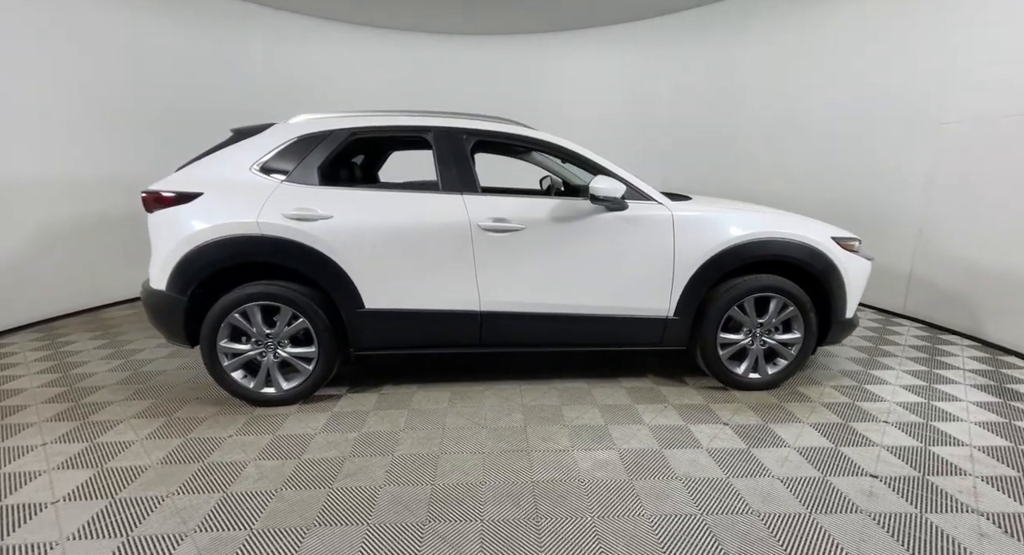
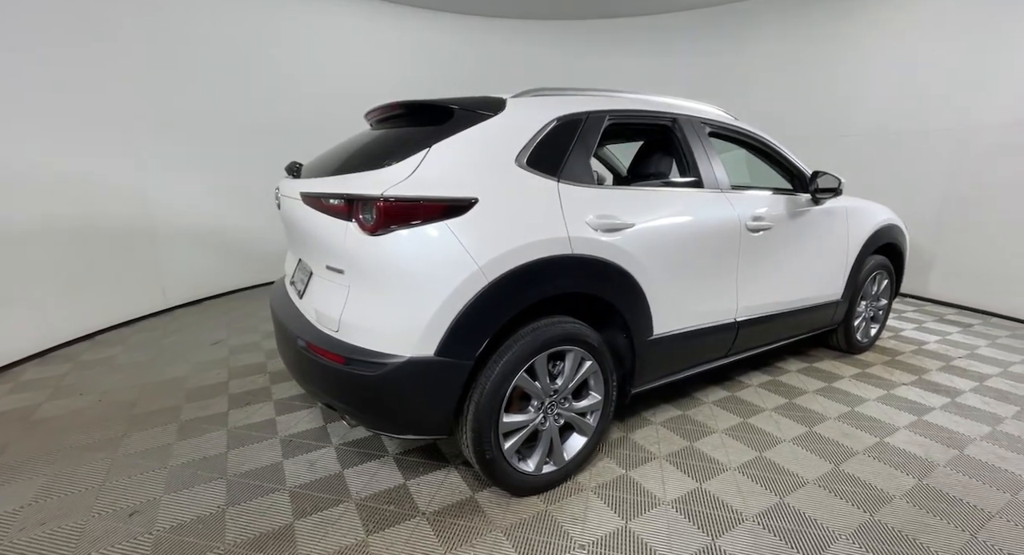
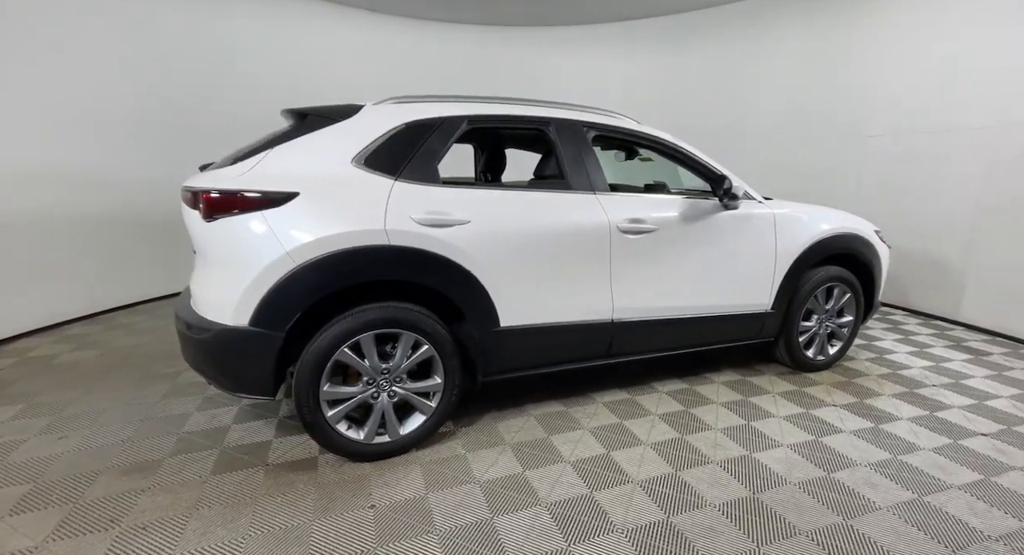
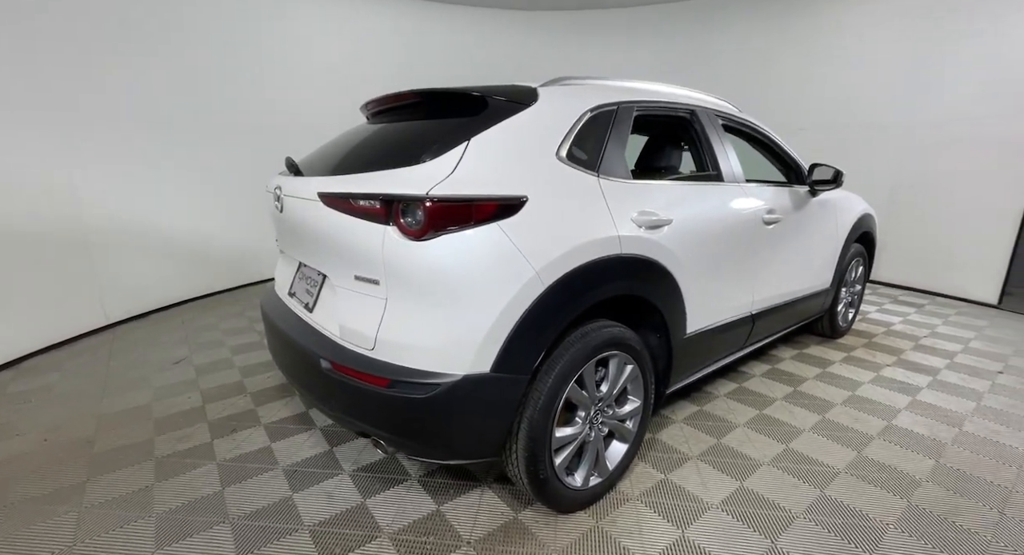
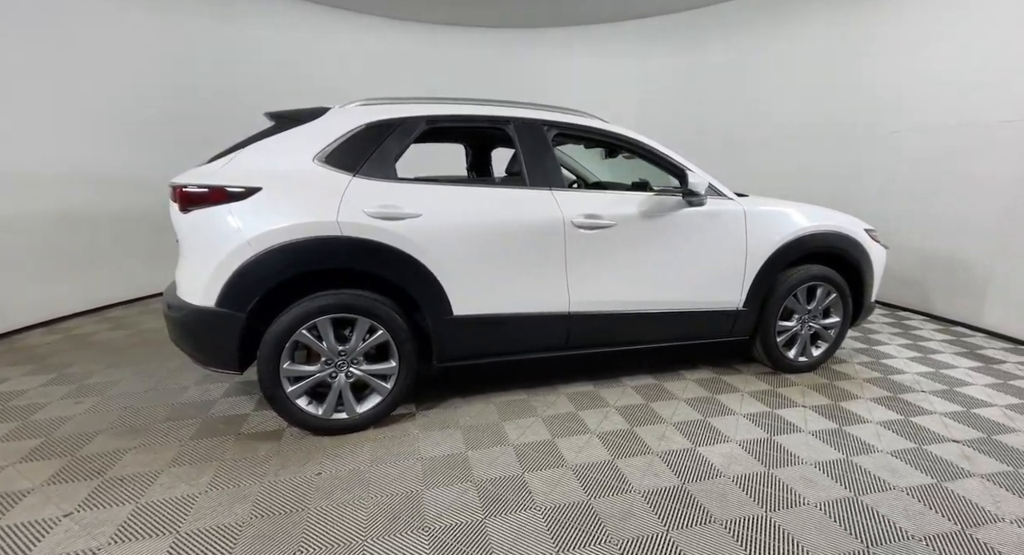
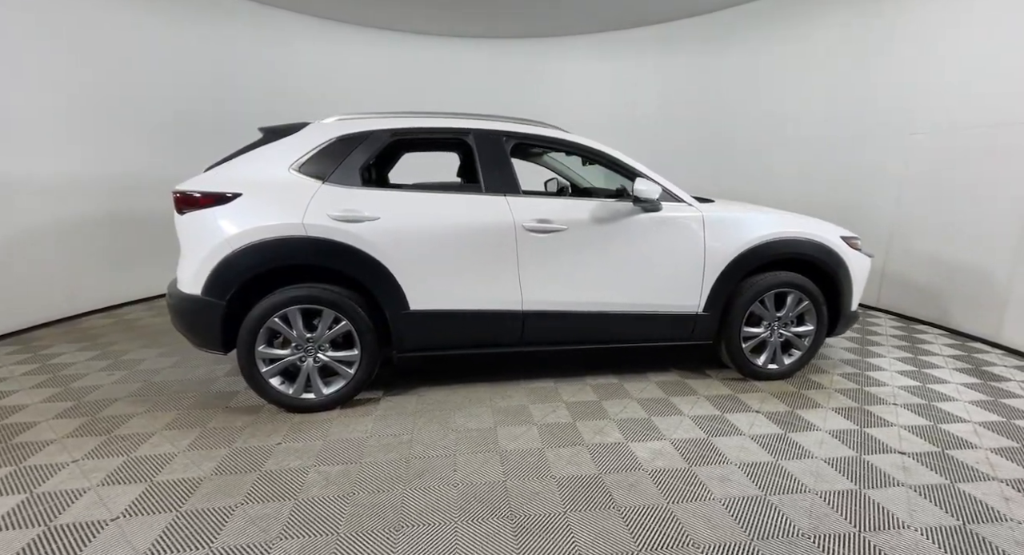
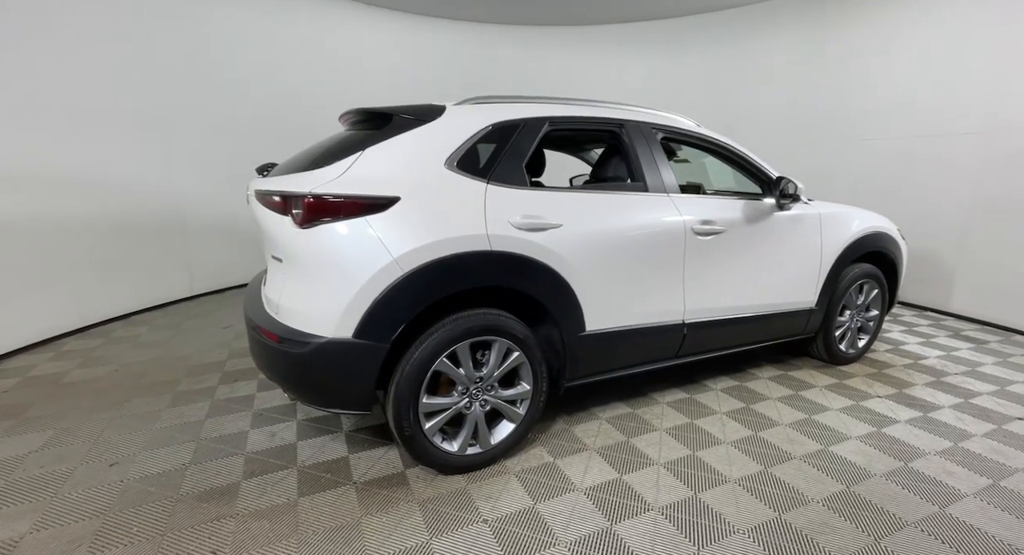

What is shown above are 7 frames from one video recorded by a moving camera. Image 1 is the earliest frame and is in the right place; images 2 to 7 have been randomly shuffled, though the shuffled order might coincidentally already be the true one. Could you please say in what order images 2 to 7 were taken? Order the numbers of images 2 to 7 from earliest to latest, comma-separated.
6, 5, 3, 7, 2, 4
